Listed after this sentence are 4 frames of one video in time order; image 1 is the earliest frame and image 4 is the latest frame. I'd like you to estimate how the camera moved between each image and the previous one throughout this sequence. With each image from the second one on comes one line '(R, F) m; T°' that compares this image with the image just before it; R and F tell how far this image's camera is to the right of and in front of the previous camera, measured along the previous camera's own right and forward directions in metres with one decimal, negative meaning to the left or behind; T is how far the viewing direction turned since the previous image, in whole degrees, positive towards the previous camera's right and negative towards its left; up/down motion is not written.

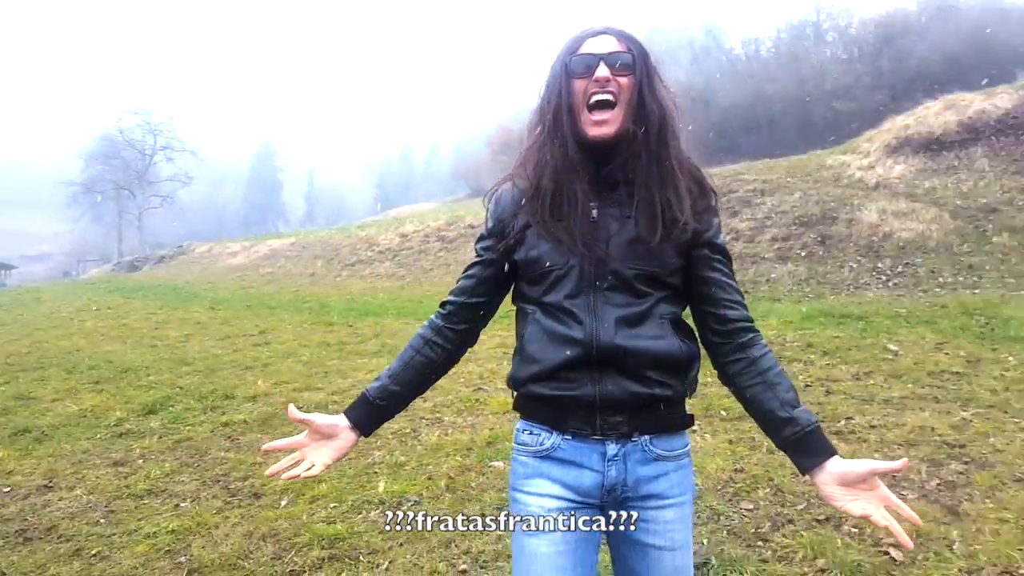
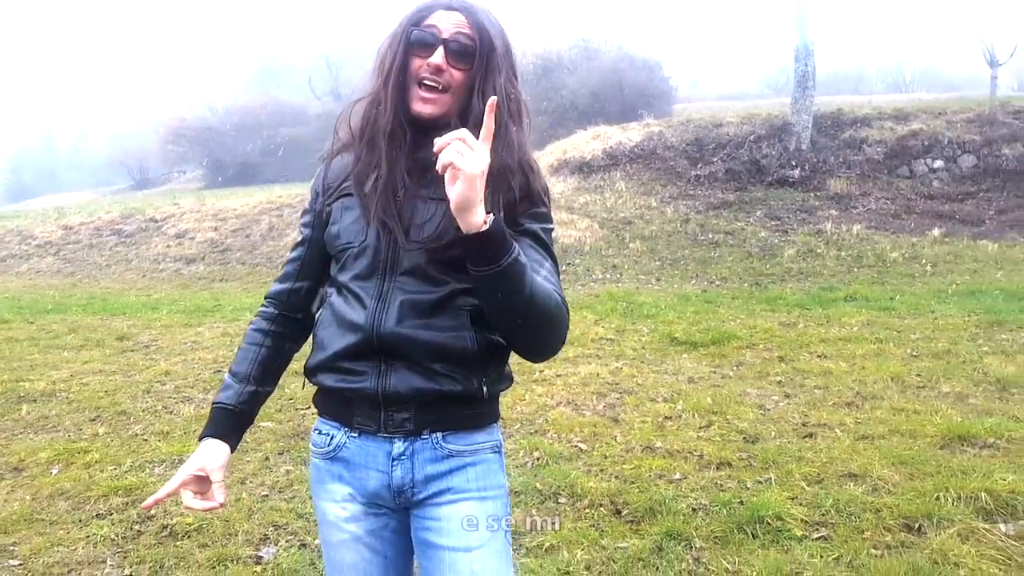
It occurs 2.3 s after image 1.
(-0.6, -0.9) m; +23°
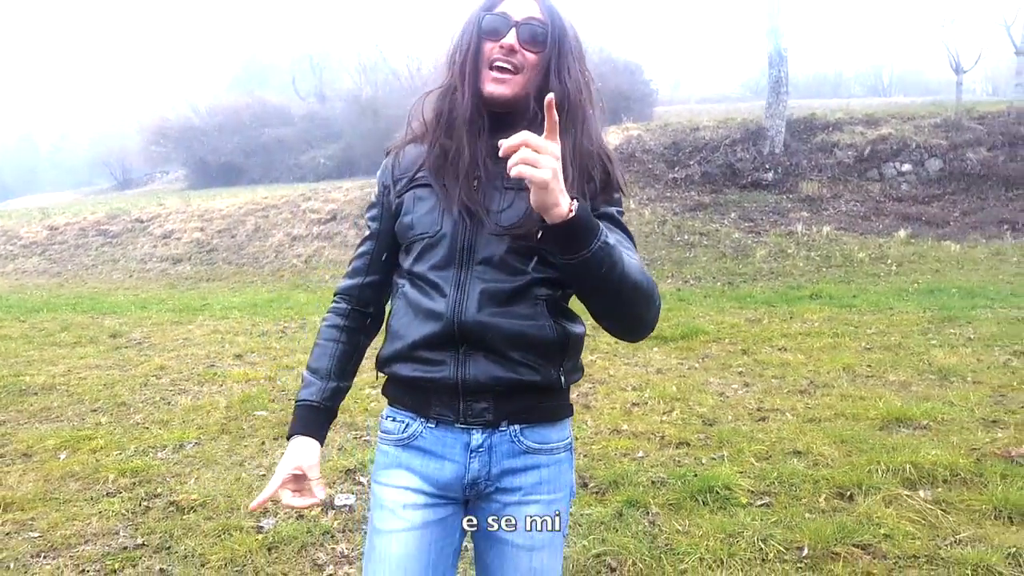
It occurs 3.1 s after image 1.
(0.0, -0.4) m; +1°
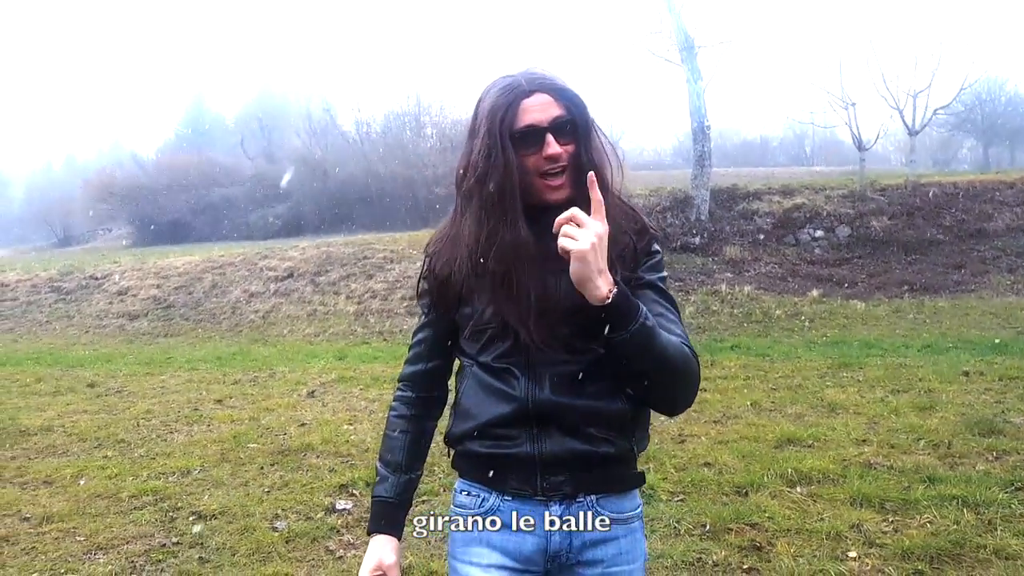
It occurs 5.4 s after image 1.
(-0.2, -1.0) m; +4°
